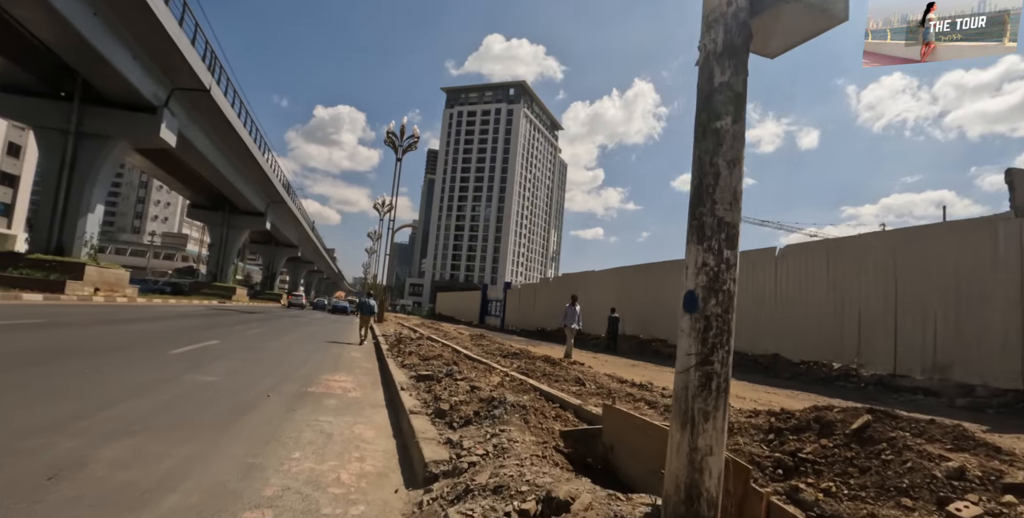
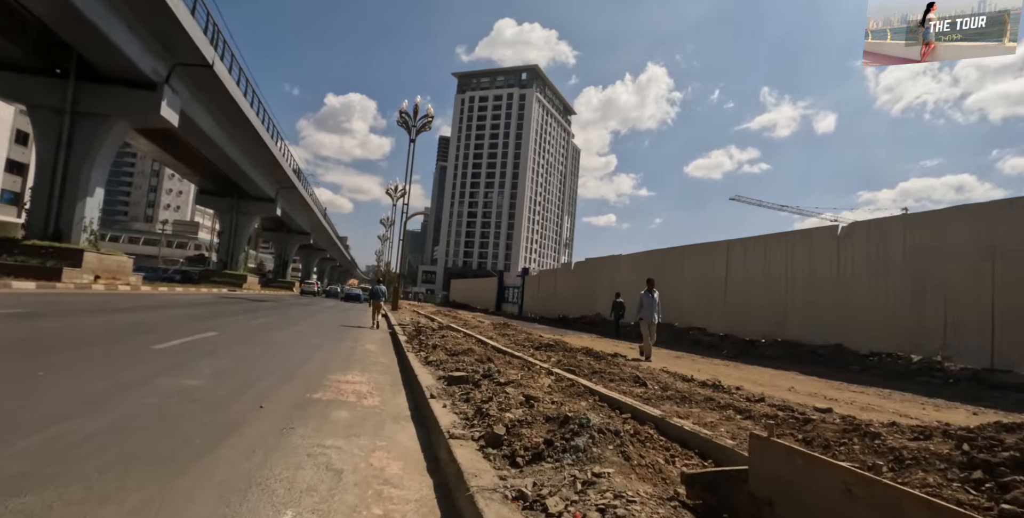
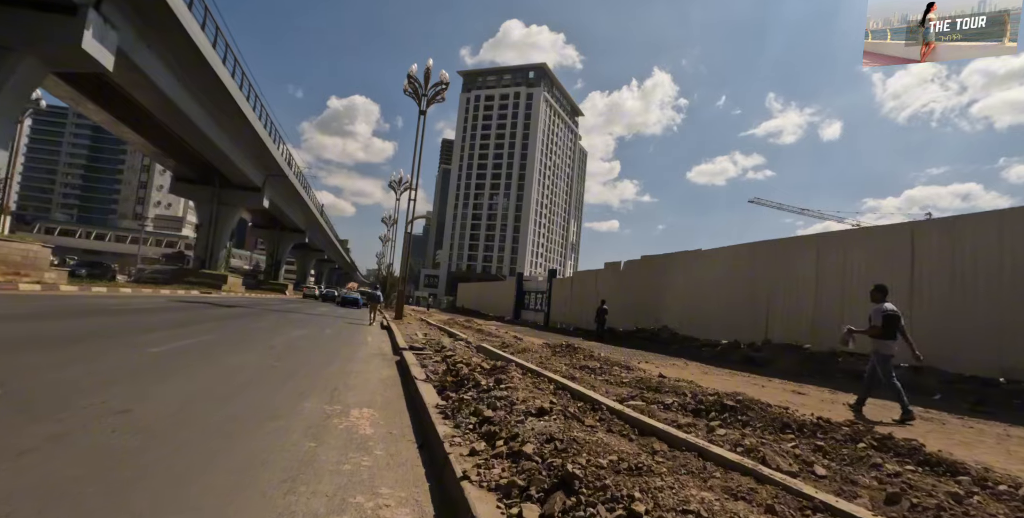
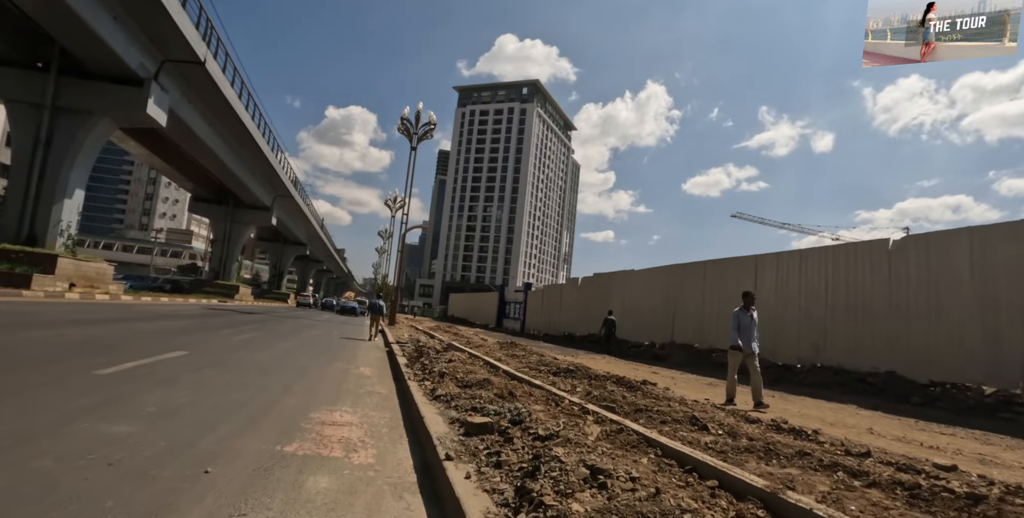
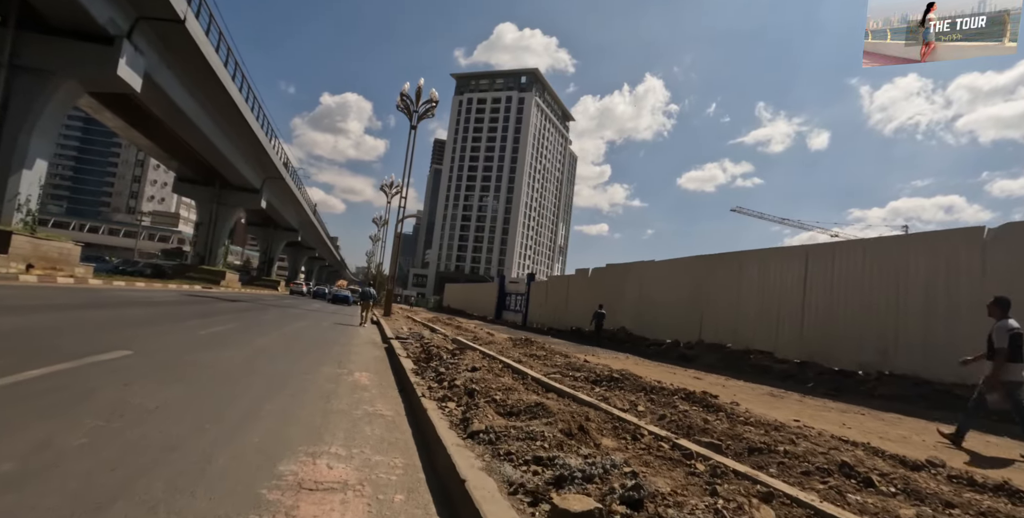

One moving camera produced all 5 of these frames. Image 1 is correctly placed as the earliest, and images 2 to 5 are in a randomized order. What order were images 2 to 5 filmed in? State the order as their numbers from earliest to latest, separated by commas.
2, 4, 5, 3
